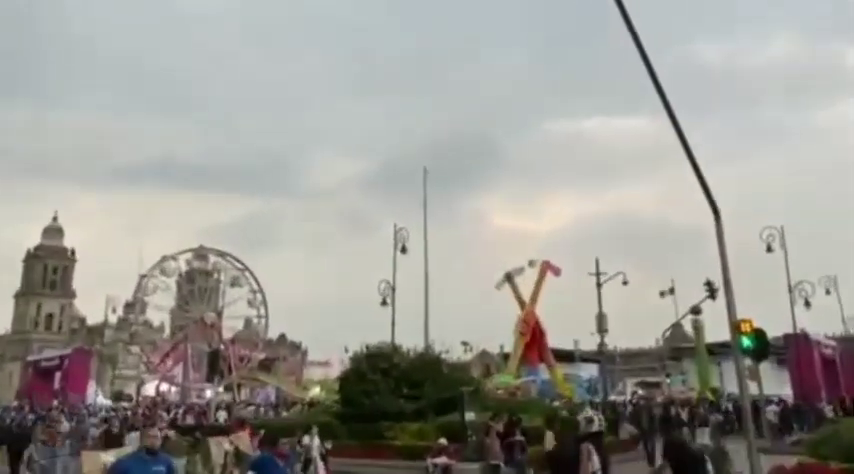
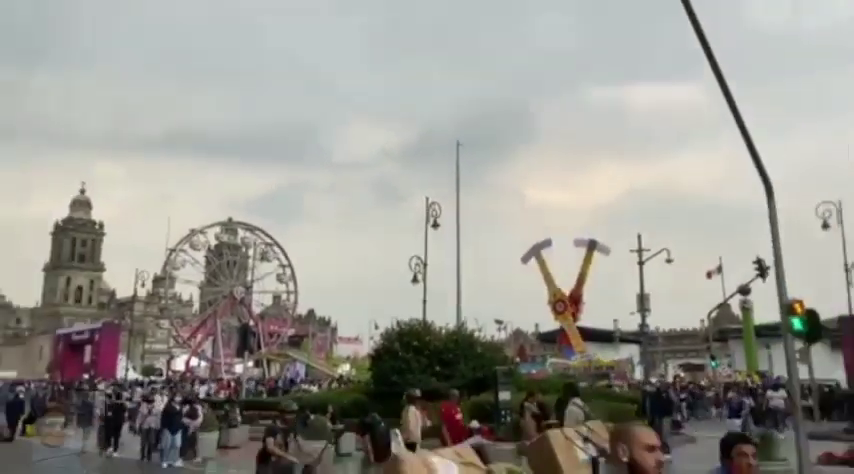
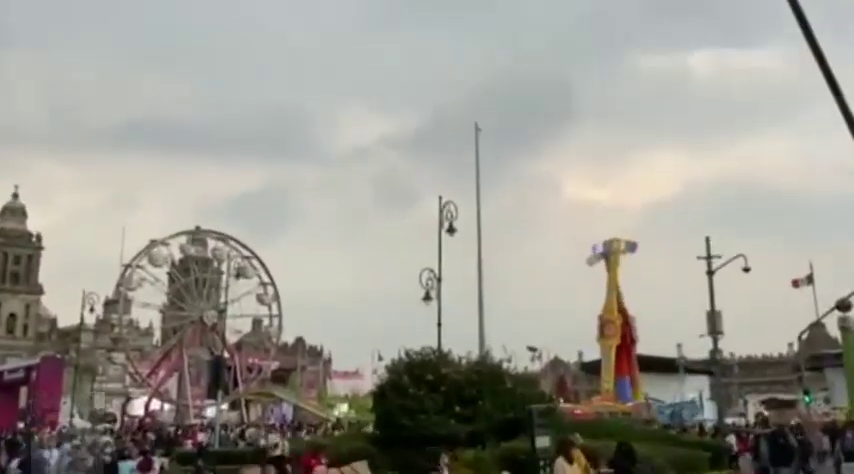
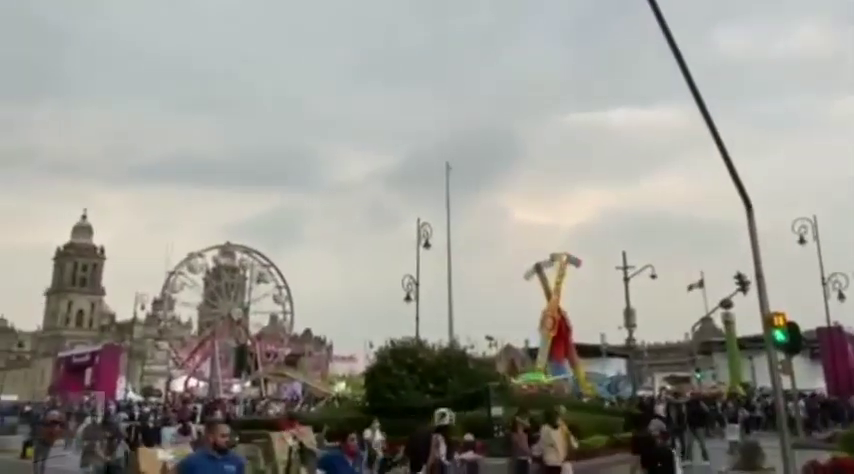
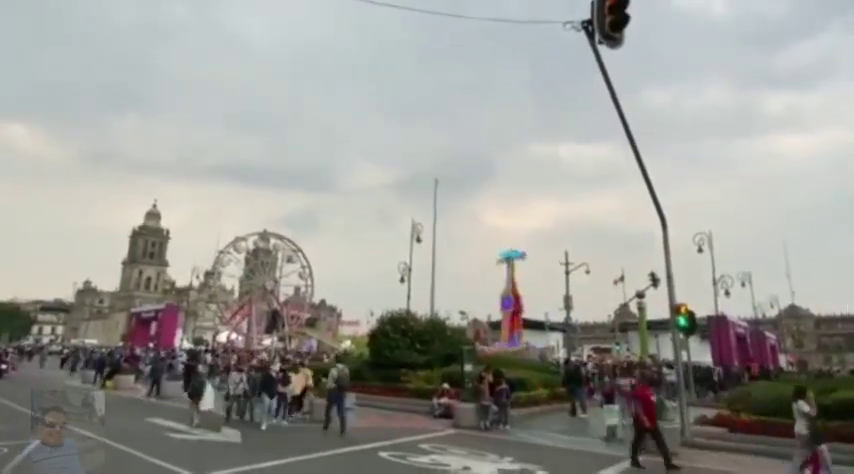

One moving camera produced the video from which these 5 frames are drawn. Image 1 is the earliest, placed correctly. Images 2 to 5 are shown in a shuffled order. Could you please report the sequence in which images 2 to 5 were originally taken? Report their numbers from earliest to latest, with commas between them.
4, 3, 2, 5
